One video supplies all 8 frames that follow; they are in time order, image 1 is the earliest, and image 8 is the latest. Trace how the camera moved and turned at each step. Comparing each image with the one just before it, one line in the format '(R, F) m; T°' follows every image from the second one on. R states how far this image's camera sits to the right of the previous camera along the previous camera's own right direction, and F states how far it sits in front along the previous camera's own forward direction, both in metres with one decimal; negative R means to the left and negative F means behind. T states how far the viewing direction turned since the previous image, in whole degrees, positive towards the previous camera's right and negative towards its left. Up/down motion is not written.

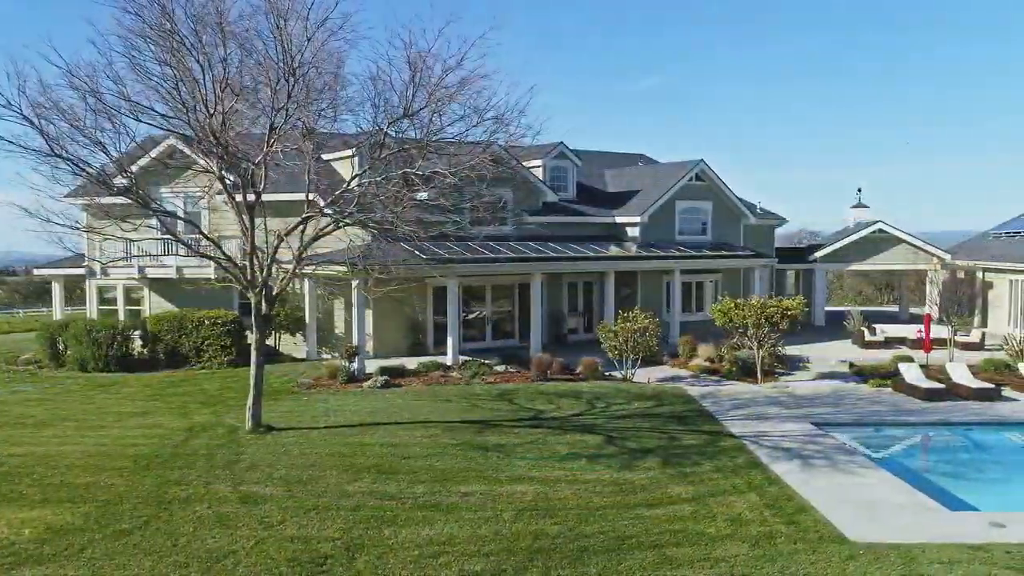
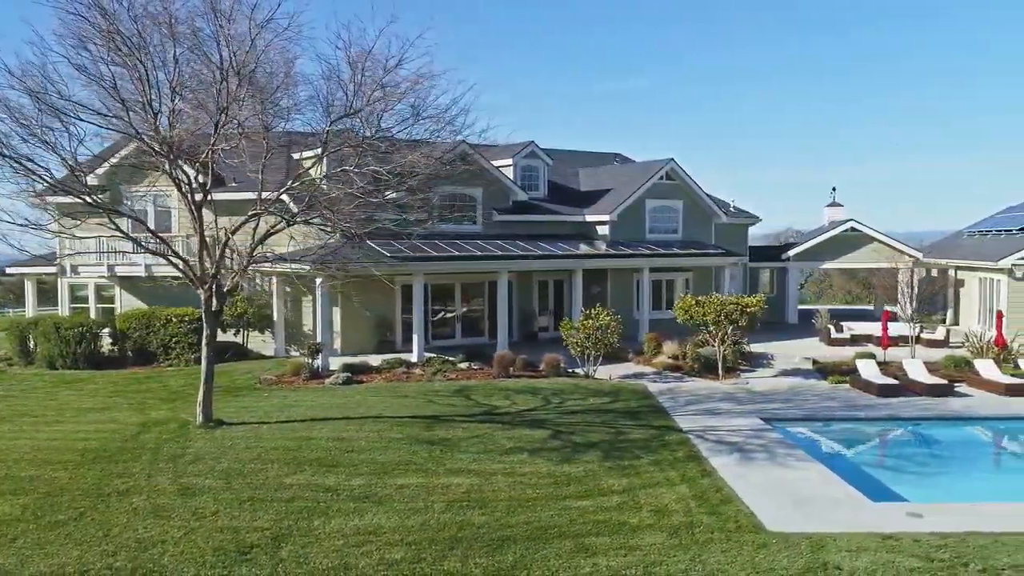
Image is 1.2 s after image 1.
(+0.7, -0.2) m; 0°
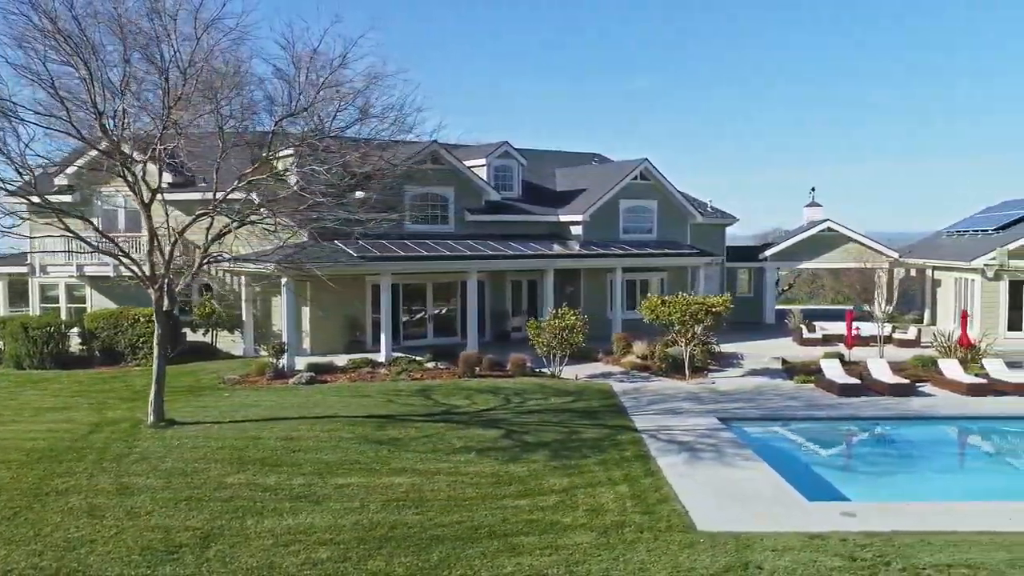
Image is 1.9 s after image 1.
(+0.7, 0.0) m; 0°
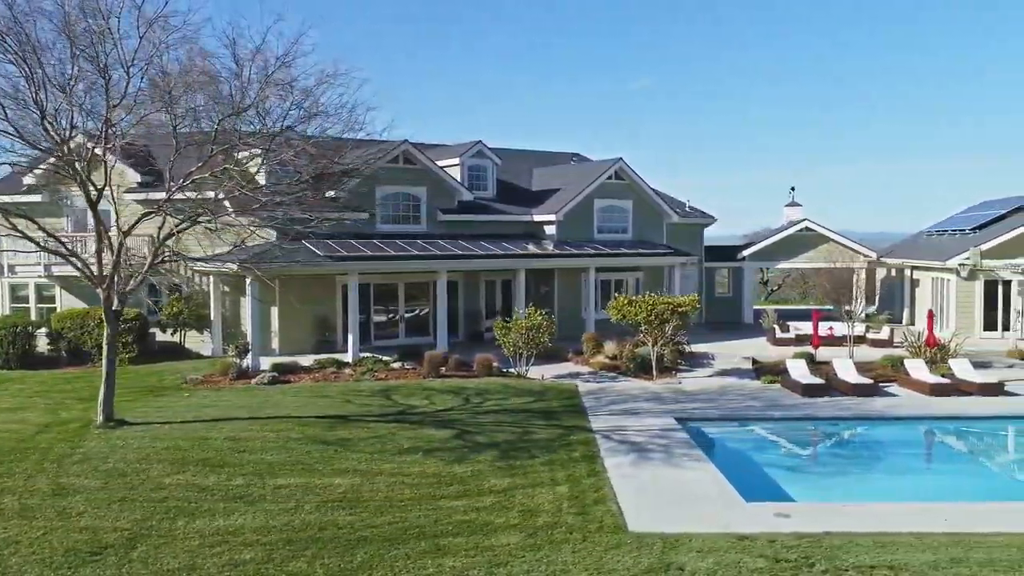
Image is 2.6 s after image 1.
(+0.7, +0.1) m; 0°
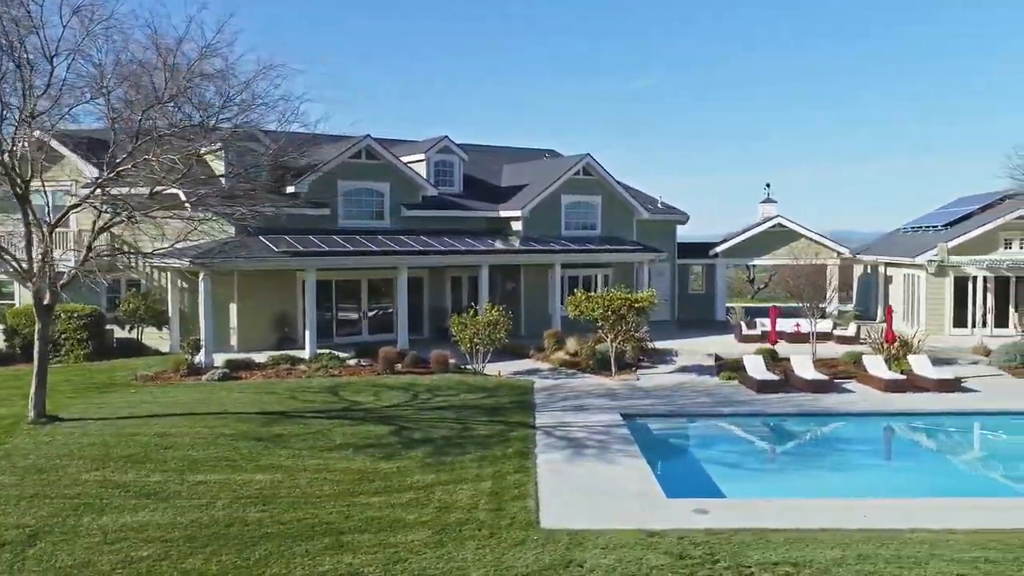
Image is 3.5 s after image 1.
(+0.9, +0.2) m; 0°
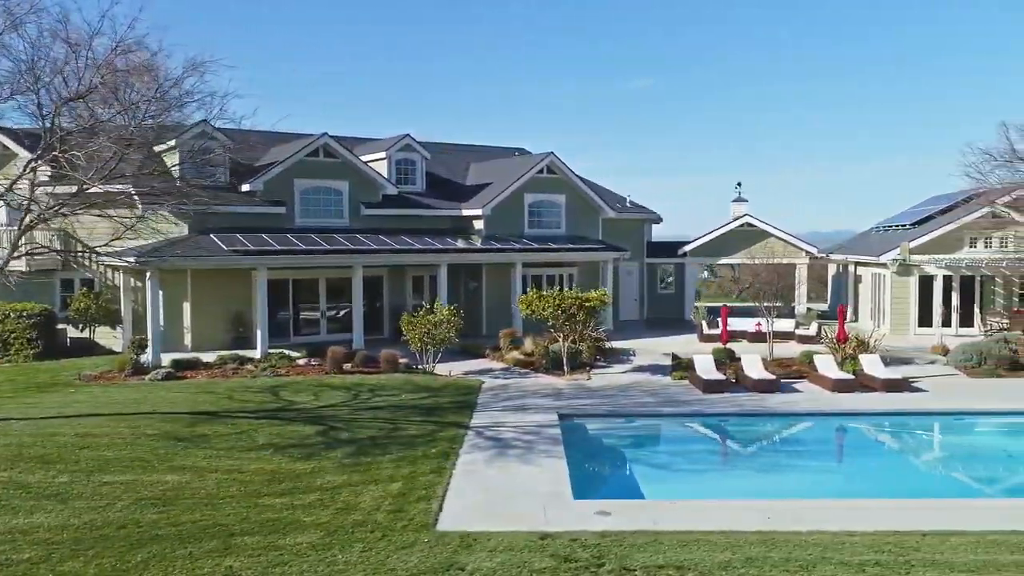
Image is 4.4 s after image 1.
(+1.0, +0.2) m; 0°
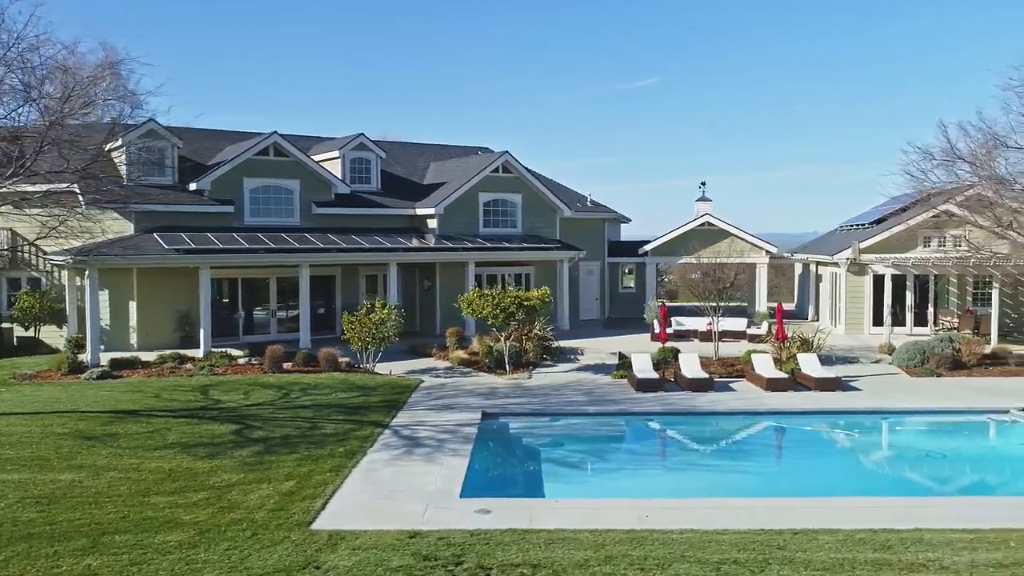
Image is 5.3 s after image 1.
(+1.1, 0.0) m; 0°
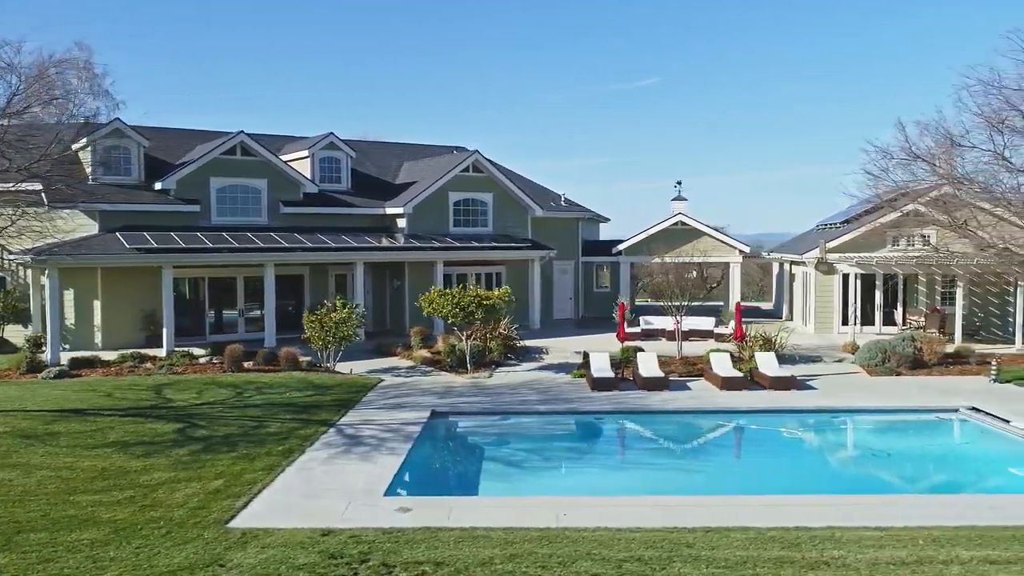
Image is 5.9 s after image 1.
(+0.8, 0.0) m; 0°
